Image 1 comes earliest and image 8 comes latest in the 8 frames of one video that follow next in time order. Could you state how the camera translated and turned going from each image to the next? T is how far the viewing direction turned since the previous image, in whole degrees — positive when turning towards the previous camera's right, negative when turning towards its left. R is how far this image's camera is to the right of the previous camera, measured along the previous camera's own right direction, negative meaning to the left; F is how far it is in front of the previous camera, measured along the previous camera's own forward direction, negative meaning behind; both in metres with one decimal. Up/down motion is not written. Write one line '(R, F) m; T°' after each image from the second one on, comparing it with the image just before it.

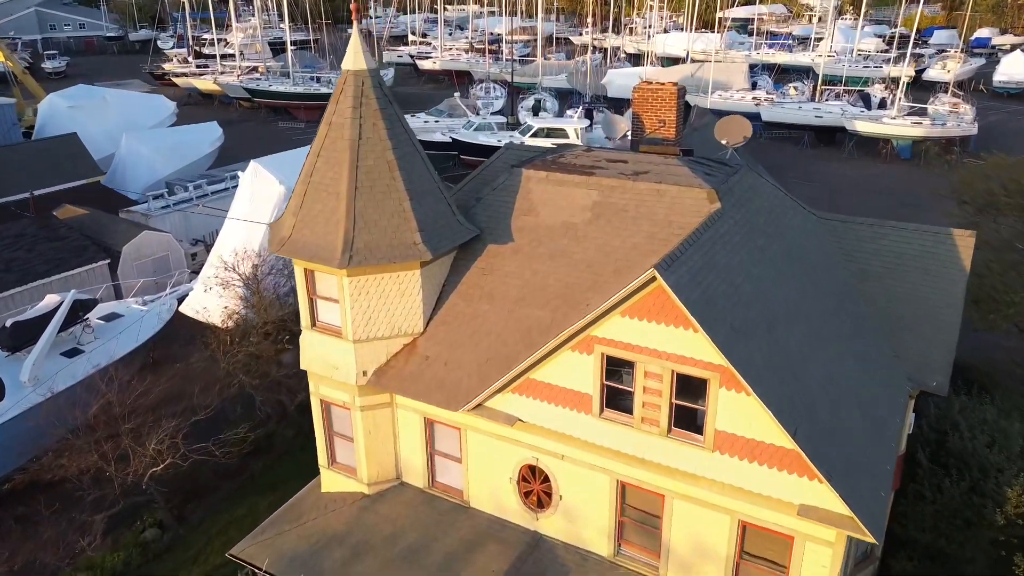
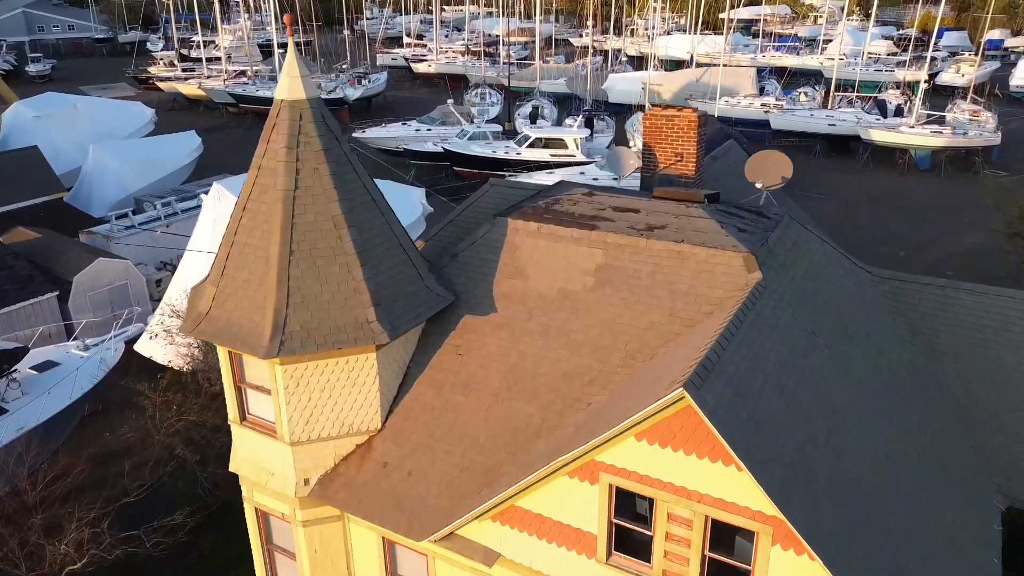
(+0.1, +1.4) m; 0°
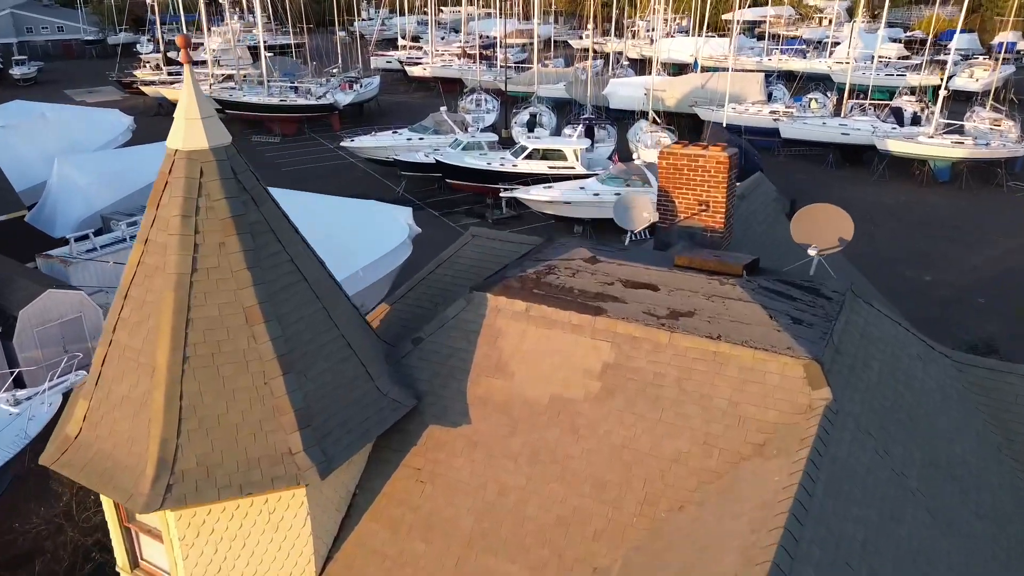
(+0.1, +1.3) m; 0°
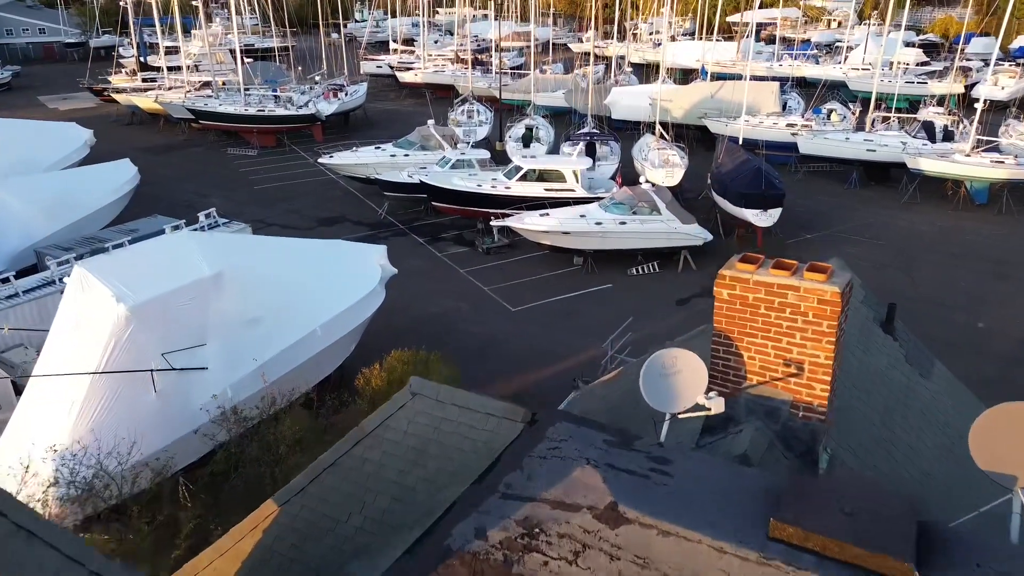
(+0.2, +2.2) m; 0°
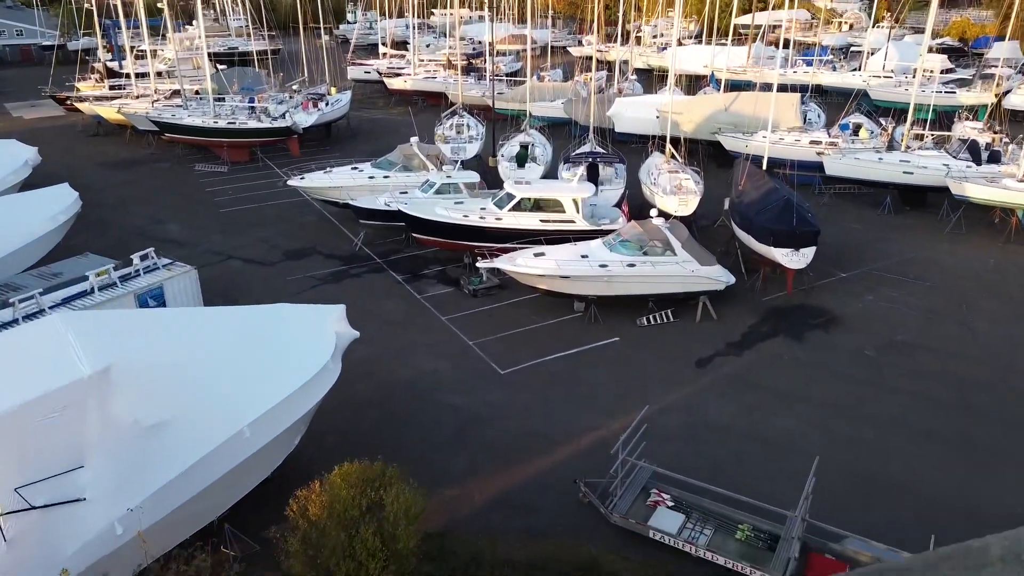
(+0.2, +2.6) m; 0°
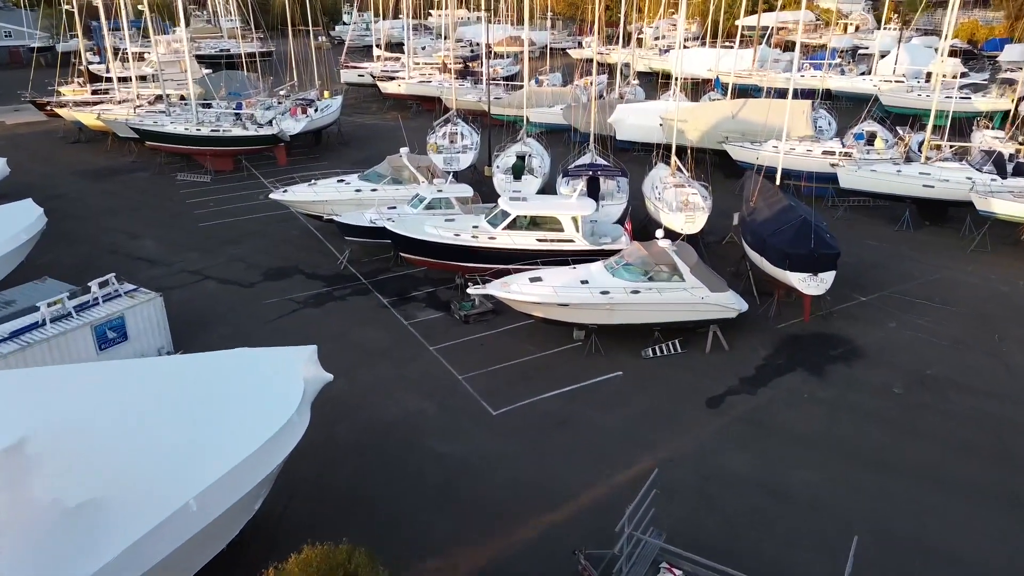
(+0.1, +1.2) m; 0°
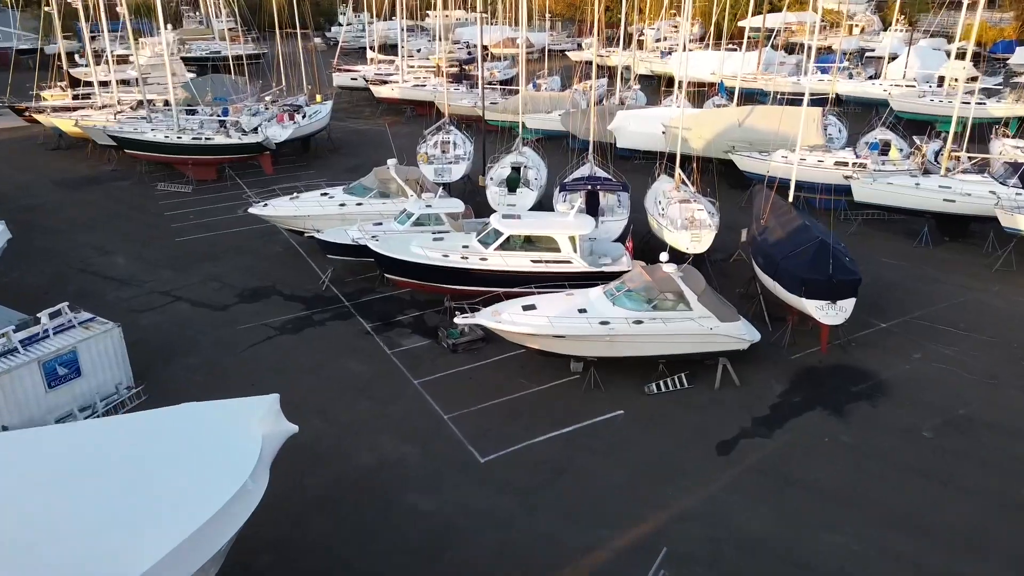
(+0.2, +1.2) m; 0°
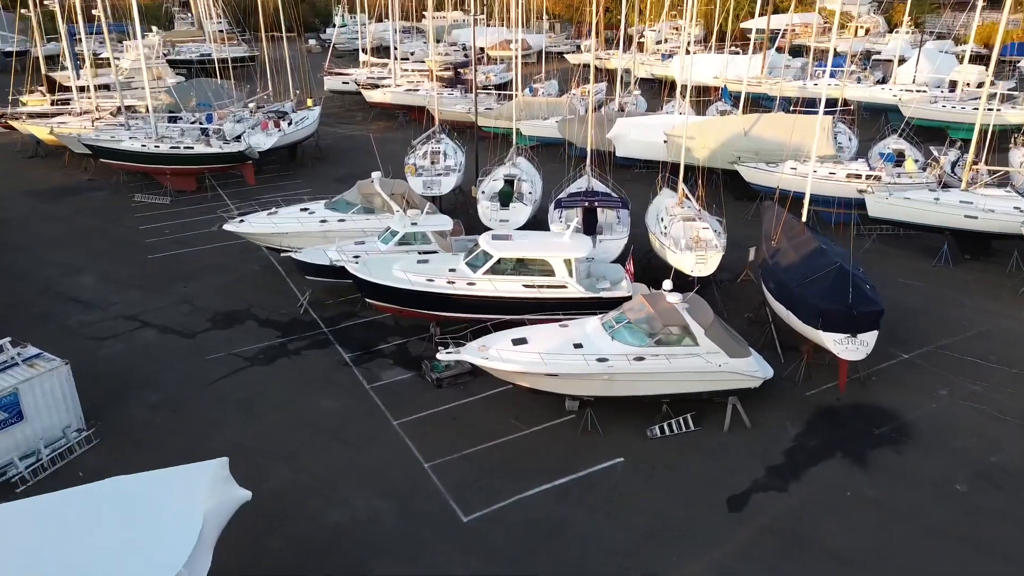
(+0.2, +1.2) m; 0°
